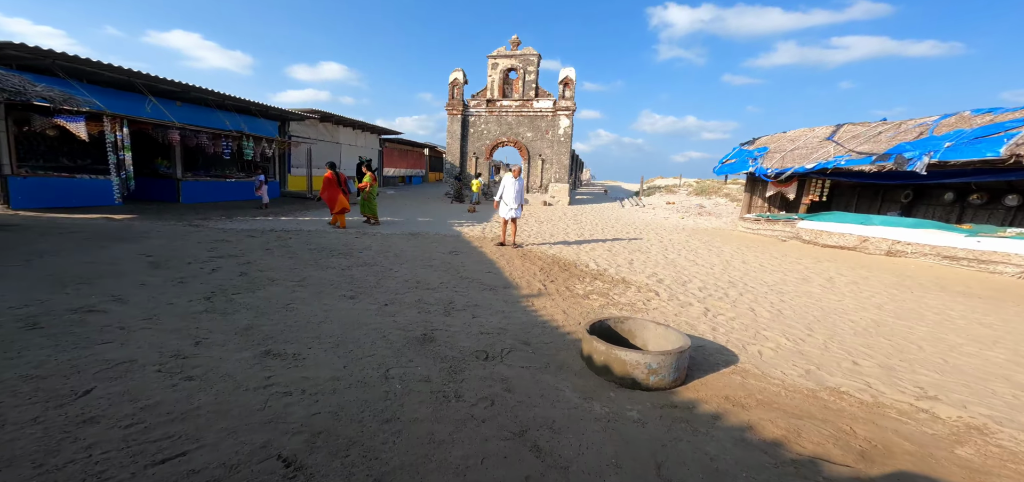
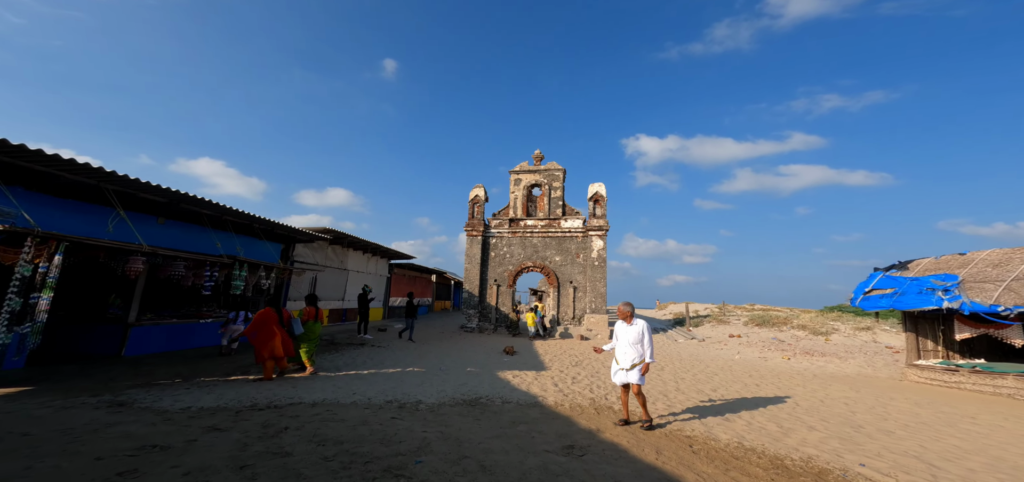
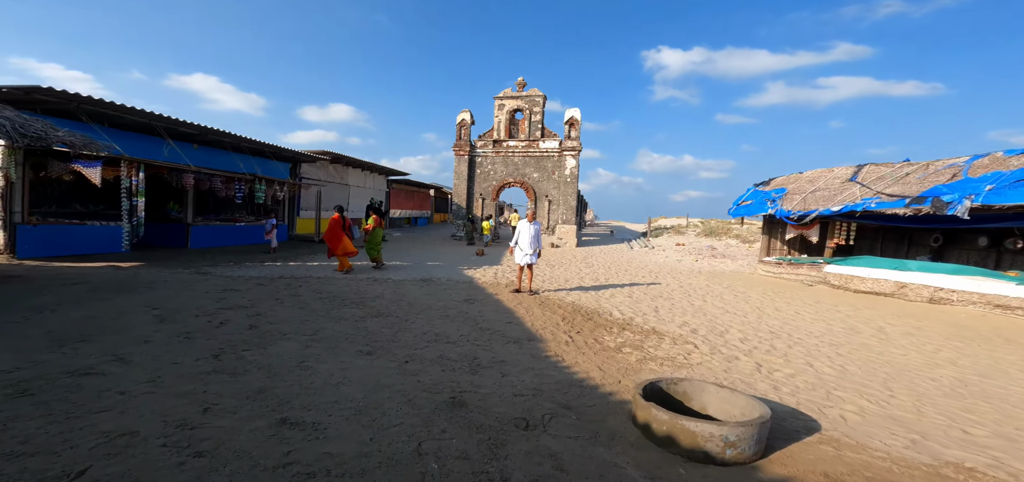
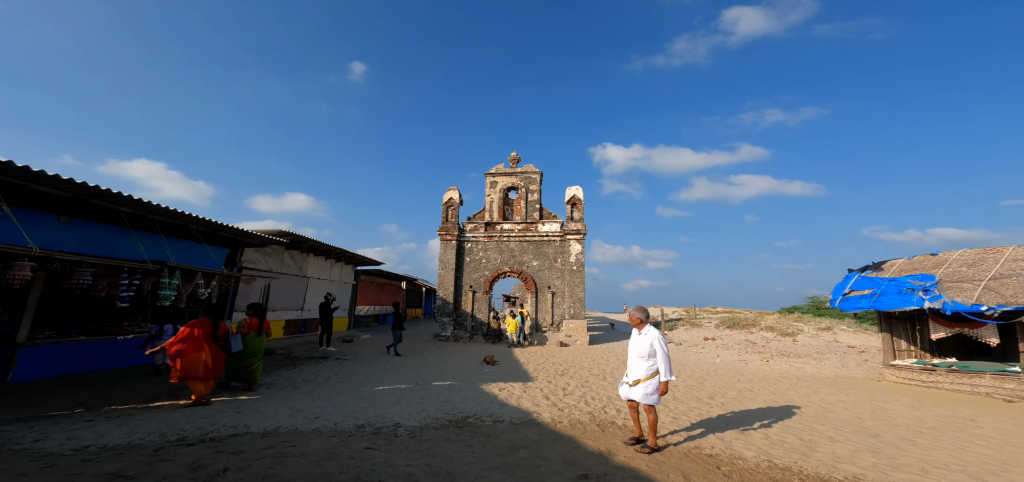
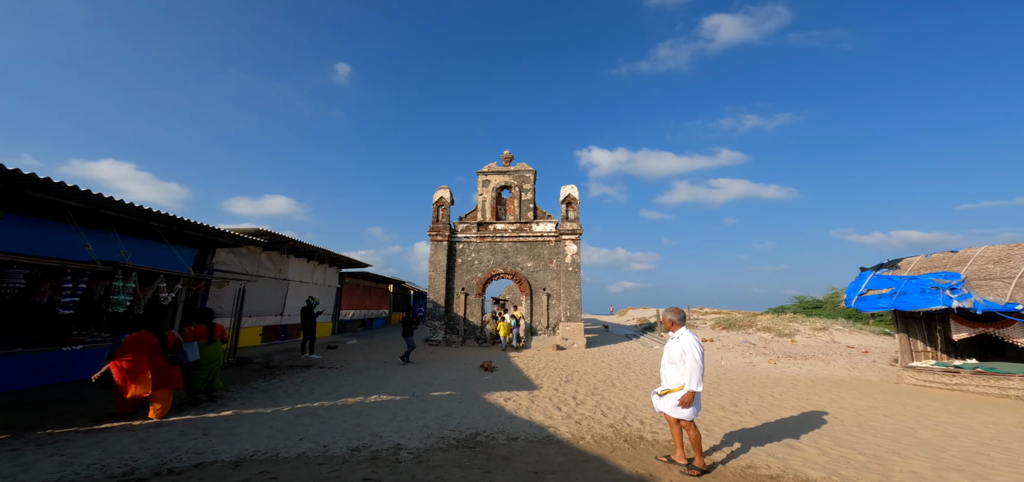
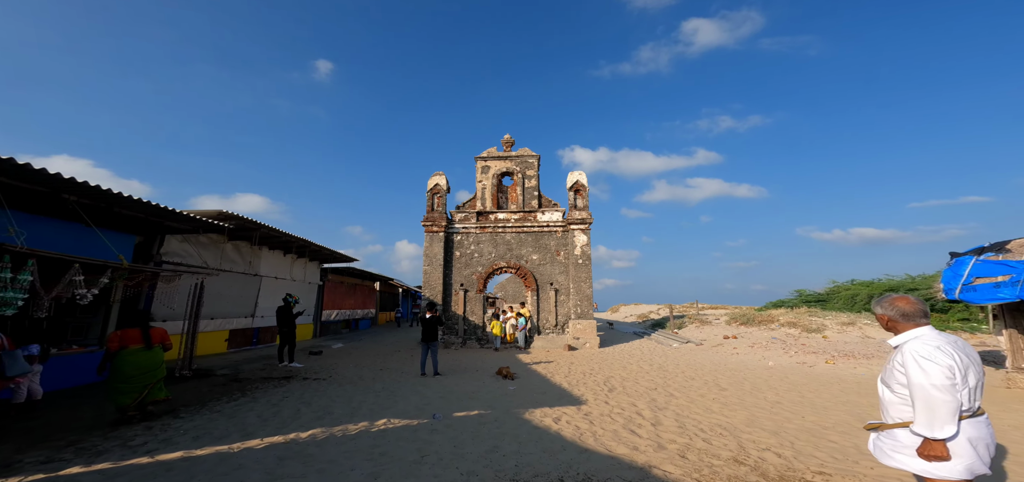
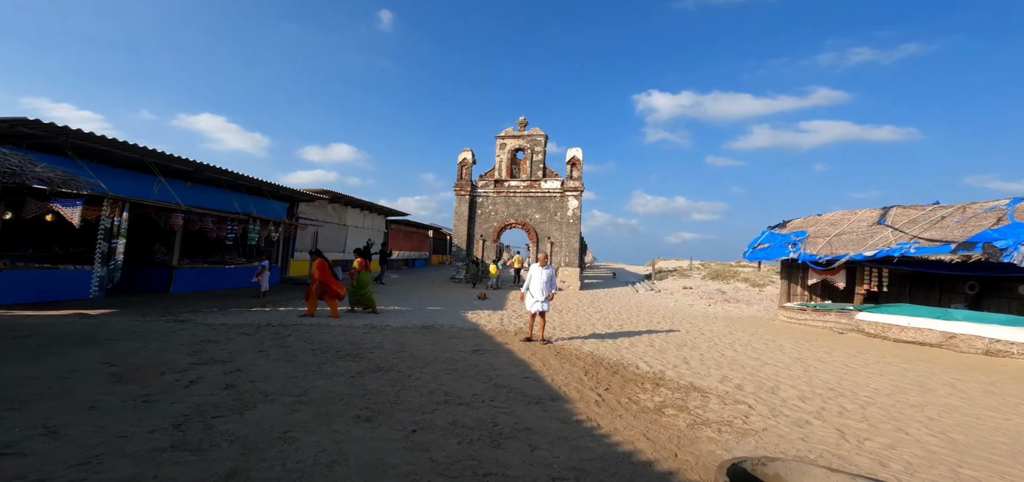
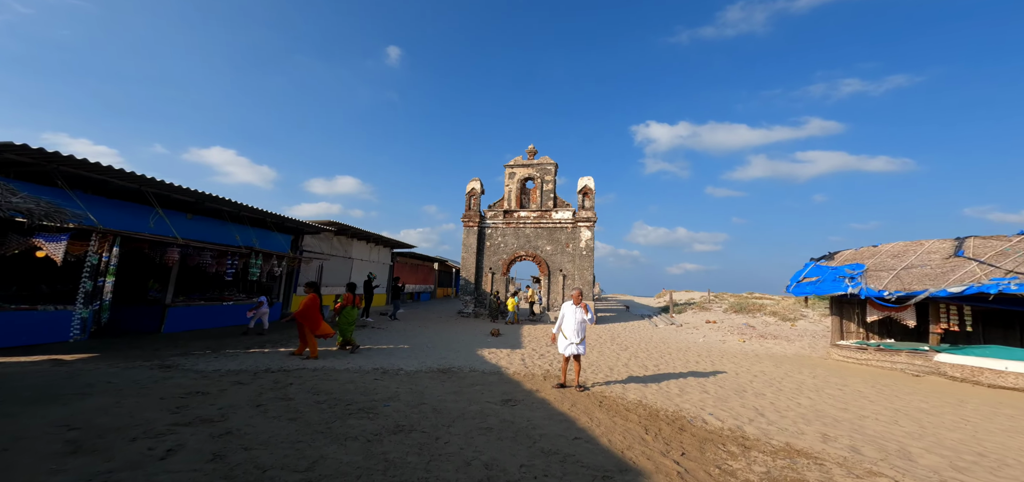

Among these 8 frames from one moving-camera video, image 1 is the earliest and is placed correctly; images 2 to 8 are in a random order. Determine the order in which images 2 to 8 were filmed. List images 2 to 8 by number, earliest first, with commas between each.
3, 7, 8, 2, 4, 5, 6
